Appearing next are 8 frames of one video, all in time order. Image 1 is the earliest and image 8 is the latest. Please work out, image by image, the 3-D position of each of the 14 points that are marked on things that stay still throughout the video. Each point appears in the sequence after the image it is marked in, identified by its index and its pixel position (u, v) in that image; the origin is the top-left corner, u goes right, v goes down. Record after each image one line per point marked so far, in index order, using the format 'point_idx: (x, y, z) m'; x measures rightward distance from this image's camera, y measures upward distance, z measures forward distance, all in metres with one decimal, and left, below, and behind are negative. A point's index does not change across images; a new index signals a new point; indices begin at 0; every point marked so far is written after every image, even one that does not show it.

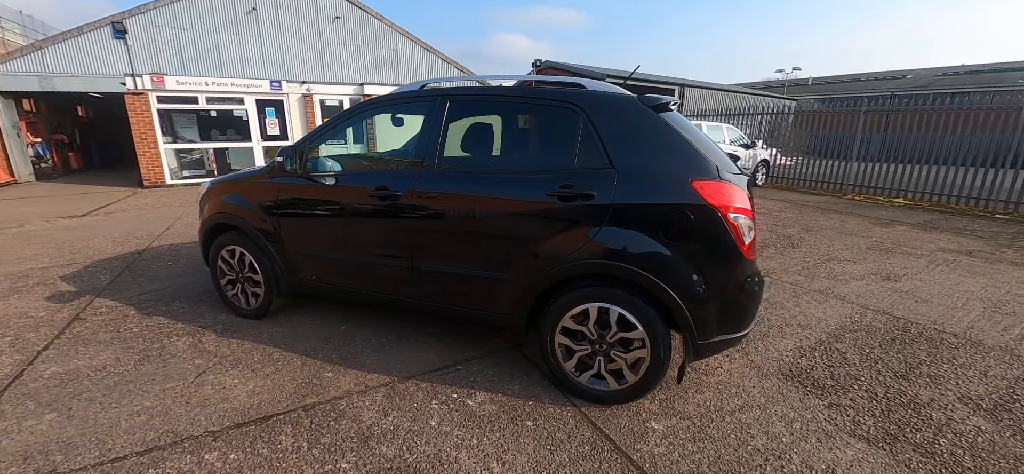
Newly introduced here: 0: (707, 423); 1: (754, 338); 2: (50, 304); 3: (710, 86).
0: (+1.0, -1.0, +2.1) m
1: (+1.8, -0.7, +3.0) m
2: (-3.7, -0.5, +3.2) m
3: (+8.3, +6.3, +17.0) m
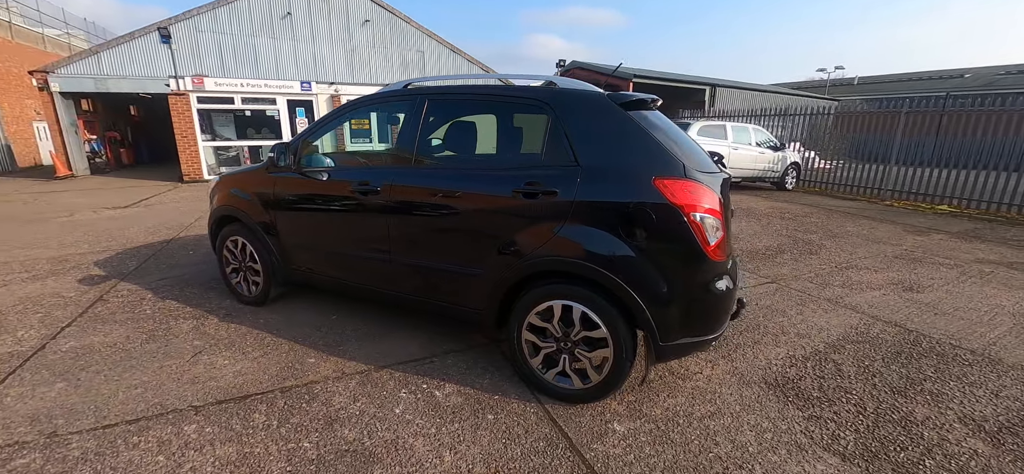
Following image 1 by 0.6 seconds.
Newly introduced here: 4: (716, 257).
0: (+0.8, -1.0, +2.0) m
1: (+1.6, -0.8, +2.9) m
2: (-3.7, -0.4, +3.5) m
3: (+9.4, +6.1, +16.4) m
4: (+1.0, -0.1, +1.9) m
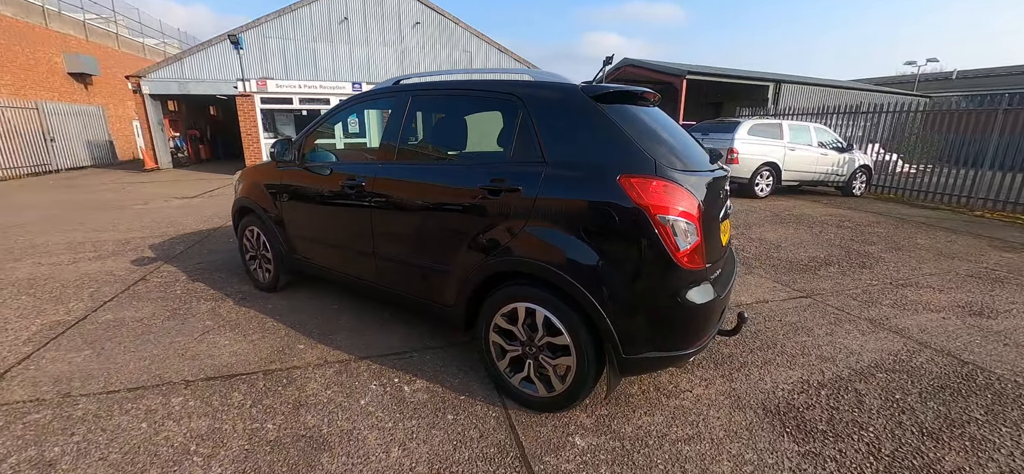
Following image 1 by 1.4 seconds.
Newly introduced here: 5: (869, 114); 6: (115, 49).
0: (+0.6, -1.0, +1.9) m
1: (+1.5, -0.8, +2.6) m
2: (-3.7, -0.3, +4.0) m
3: (+11.2, +5.7, +15.0) m
4: (+0.8, -0.1, +1.7) m
5: (+8.2, +2.8, +9.4) m
6: (-16.1, +7.7, +16.8) m
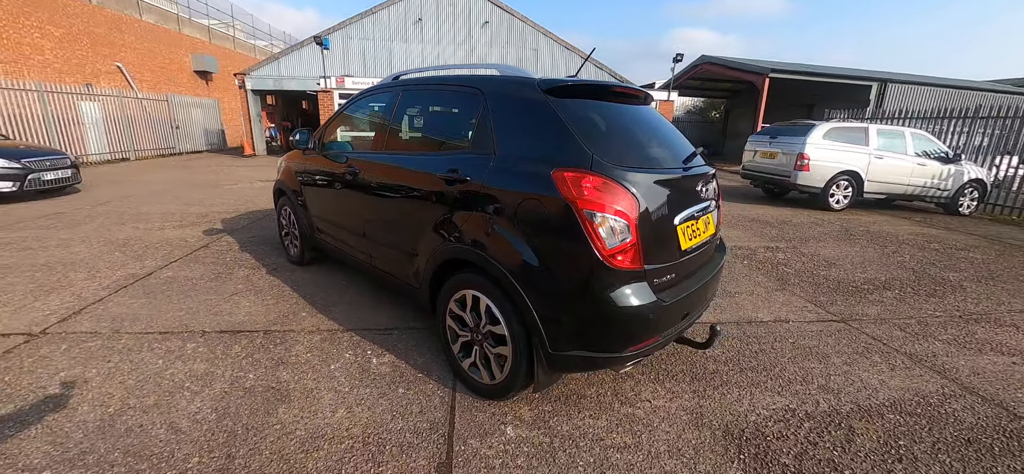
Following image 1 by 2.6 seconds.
0: (+0.2, -1.0, +1.9) m
1: (+1.3, -0.9, +2.4) m
2: (-3.6, 0.0, +4.6) m
3: (+13.5, +4.9, +12.8) m
4: (+0.5, -0.1, +1.7) m
5: (+9.3, +2.3, +7.9) m
6: (-13.0, +8.8, +19.4) m
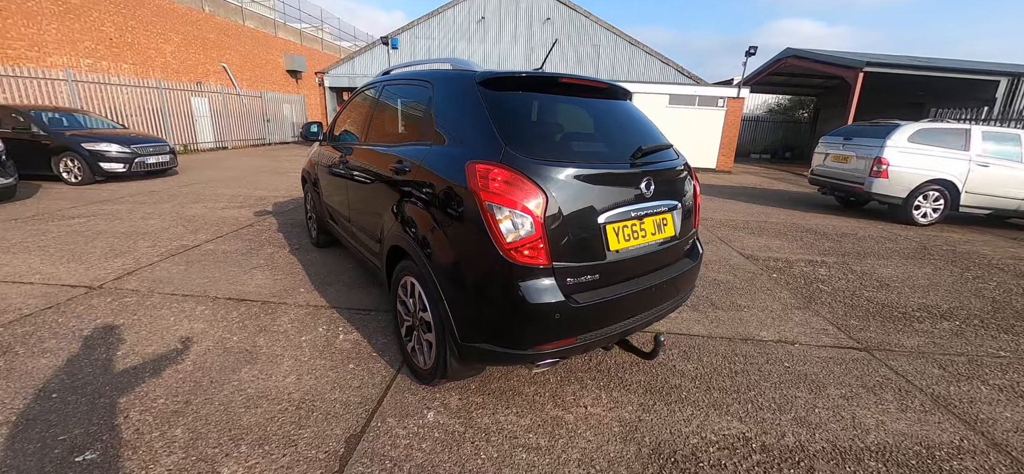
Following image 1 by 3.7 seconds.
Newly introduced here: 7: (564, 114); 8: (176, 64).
0: (-0.2, -0.9, +1.9) m
1: (+1.0, -0.9, +2.2) m
2: (-3.4, +0.3, +5.3) m
3: (+15.1, +4.2, +10.3) m
4: (+0.1, -0.1, +1.7) m
5: (+10.0, +1.8, +6.2) m
6: (-9.5, +9.7, +21.3) m
7: (+0.2, +0.6, +2.1) m
8: (-11.3, +5.8, +13.5) m
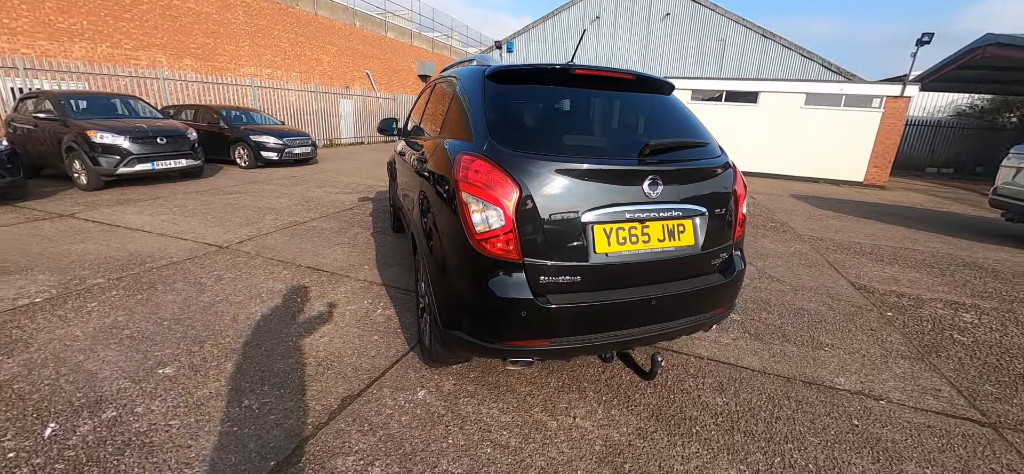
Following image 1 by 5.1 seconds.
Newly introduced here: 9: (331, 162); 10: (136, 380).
0: (-0.3, -0.9, +1.9) m
1: (+0.9, -1.0, +1.9) m
2: (-2.3, +0.6, +6.0) m
3: (+17.1, +2.7, +5.8) m
4: (-0.1, -0.1, +1.6) m
5: (+10.9, +0.8, +3.3) m
6: (-3.0, +10.2, +23.1) m
7: (+0.3, +0.6, +2.0) m
8: (-7.1, +6.6, +16.1) m
9: (-4.2, +1.7, +9.3) m
10: (-2.0, -0.7, +2.1) m
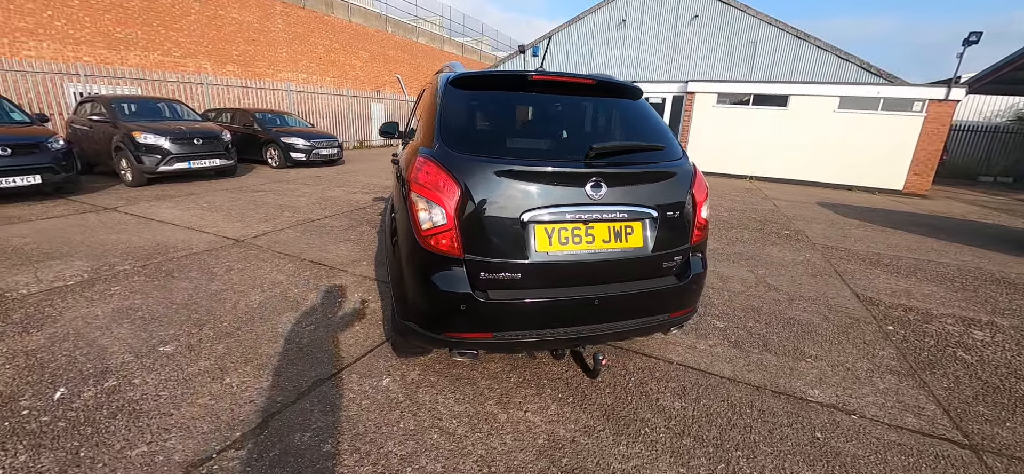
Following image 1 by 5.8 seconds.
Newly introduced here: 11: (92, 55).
0: (-0.5, -0.9, +2.0) m
1: (+0.7, -1.0, +1.9) m
2: (-2.2, +0.6, +6.3) m
3: (+17.2, +2.3, +4.6) m
4: (-0.3, -0.1, +1.7) m
5: (+10.7, +0.6, +2.5) m
6: (-1.3, +10.1, +23.4) m
7: (+0.1, +0.6, +2.1) m
8: (-6.0, +6.7, +16.8) m
9: (-3.7, +1.8, +9.7) m
10: (-2.2, -0.7, +2.4) m
11: (-10.0, +4.3, +9.6) m
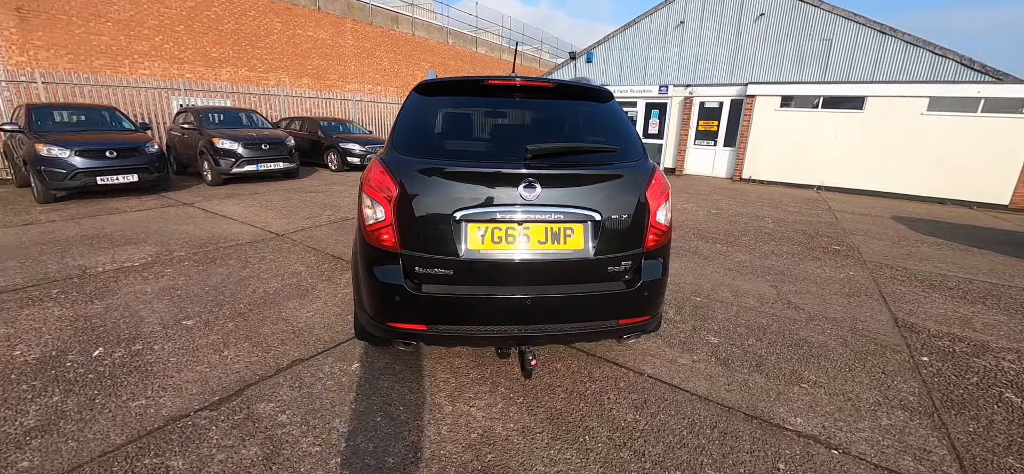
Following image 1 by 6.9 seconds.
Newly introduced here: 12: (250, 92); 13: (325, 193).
0: (-0.8, -0.8, +2.2) m
1: (+0.4, -1.0, +1.9) m
2: (-1.7, +0.6, +6.7) m
3: (+17.2, +1.6, +1.9) m
4: (-0.6, 0.0, +1.9) m
5: (+10.4, +0.2, +0.9) m
6: (+2.2, +9.7, +23.5) m
7: (-0.1, +0.6, +2.1) m
8: (-3.6, +6.6, +17.7) m
9: (-2.6, +1.8, +10.3) m
10: (-2.4, -0.6, +2.8) m
11: (-8.7, +4.5, +11.3) m
12: (-7.0, +3.9, +10.9) m
13: (-3.2, +0.8, +7.0) m
